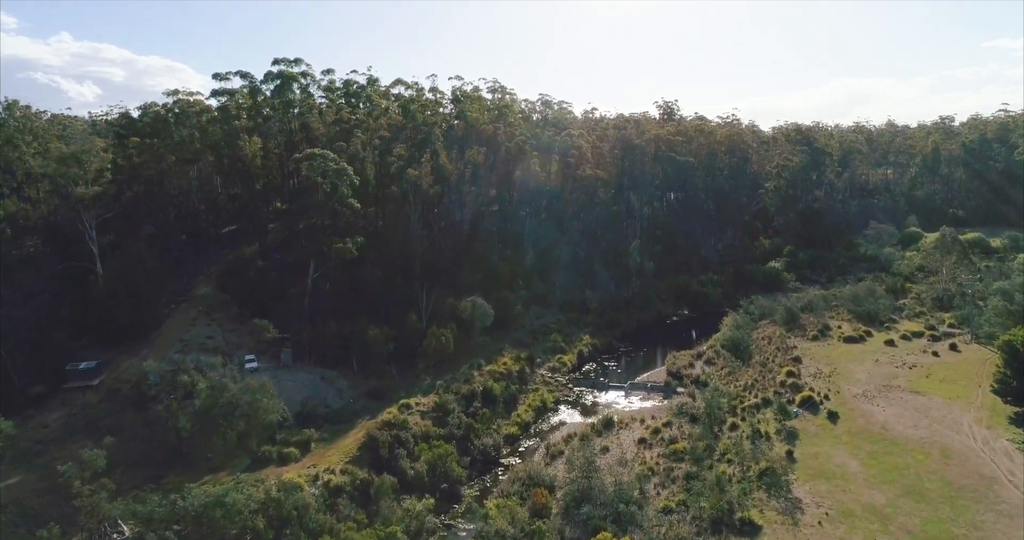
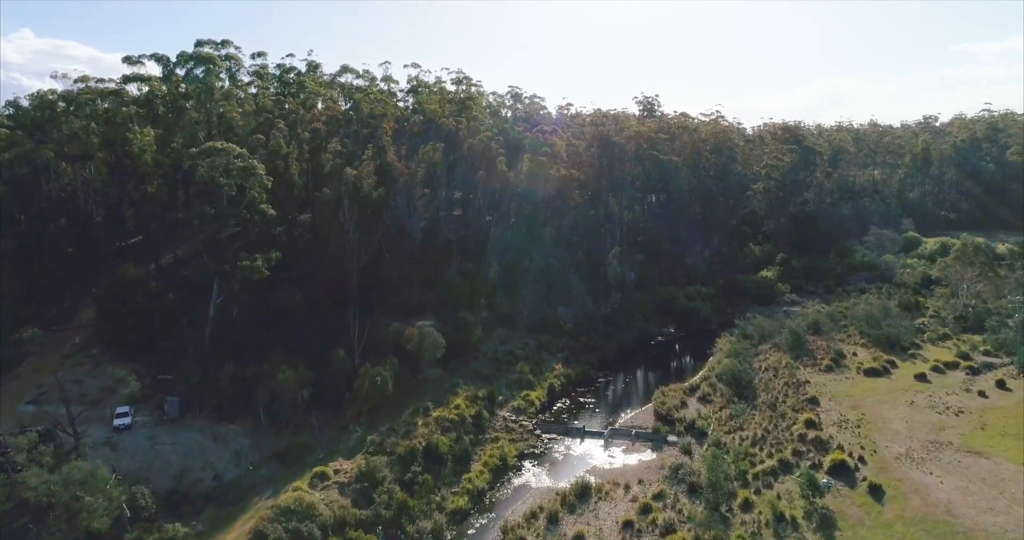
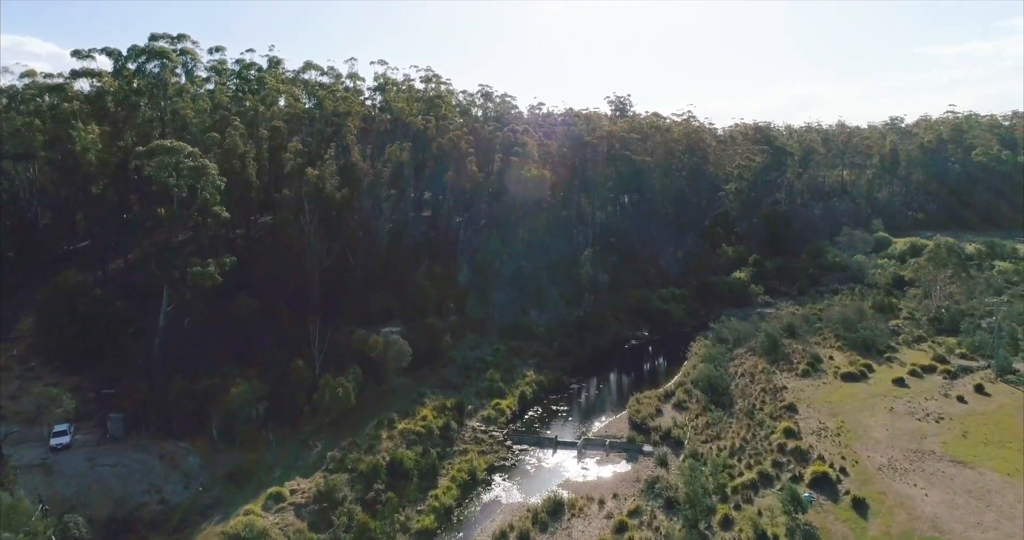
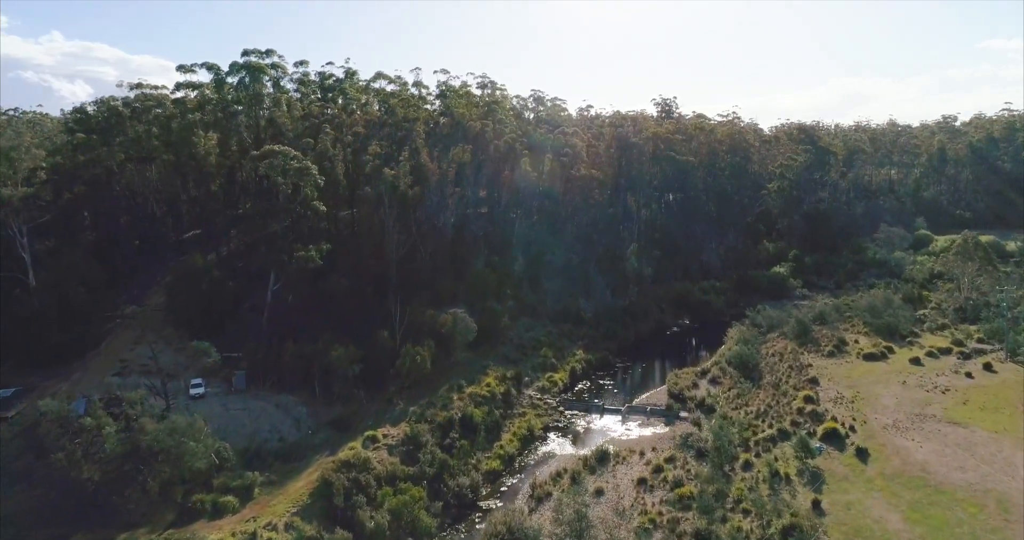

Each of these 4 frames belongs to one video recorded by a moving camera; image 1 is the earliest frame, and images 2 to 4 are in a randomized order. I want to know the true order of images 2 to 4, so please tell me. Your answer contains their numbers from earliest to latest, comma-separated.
4, 2, 3
